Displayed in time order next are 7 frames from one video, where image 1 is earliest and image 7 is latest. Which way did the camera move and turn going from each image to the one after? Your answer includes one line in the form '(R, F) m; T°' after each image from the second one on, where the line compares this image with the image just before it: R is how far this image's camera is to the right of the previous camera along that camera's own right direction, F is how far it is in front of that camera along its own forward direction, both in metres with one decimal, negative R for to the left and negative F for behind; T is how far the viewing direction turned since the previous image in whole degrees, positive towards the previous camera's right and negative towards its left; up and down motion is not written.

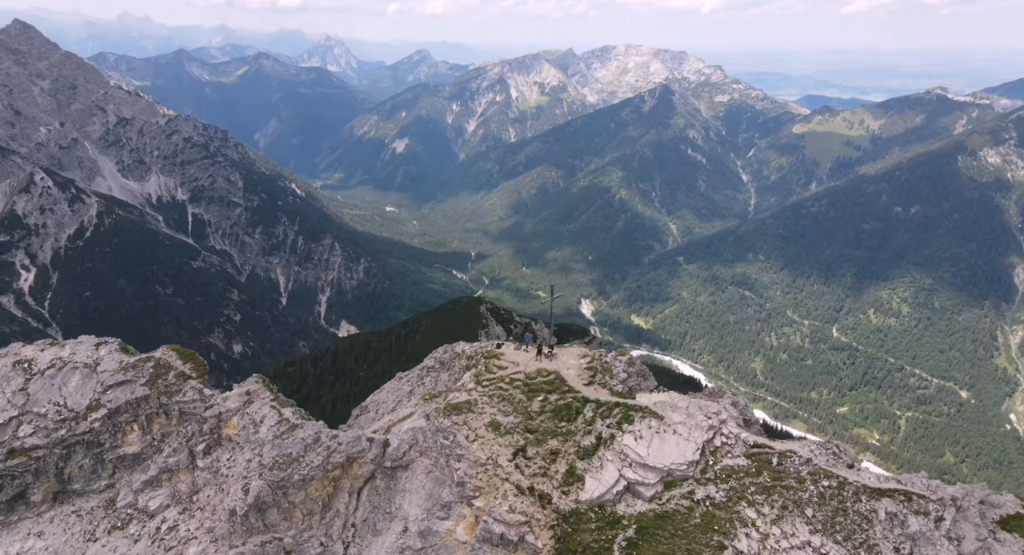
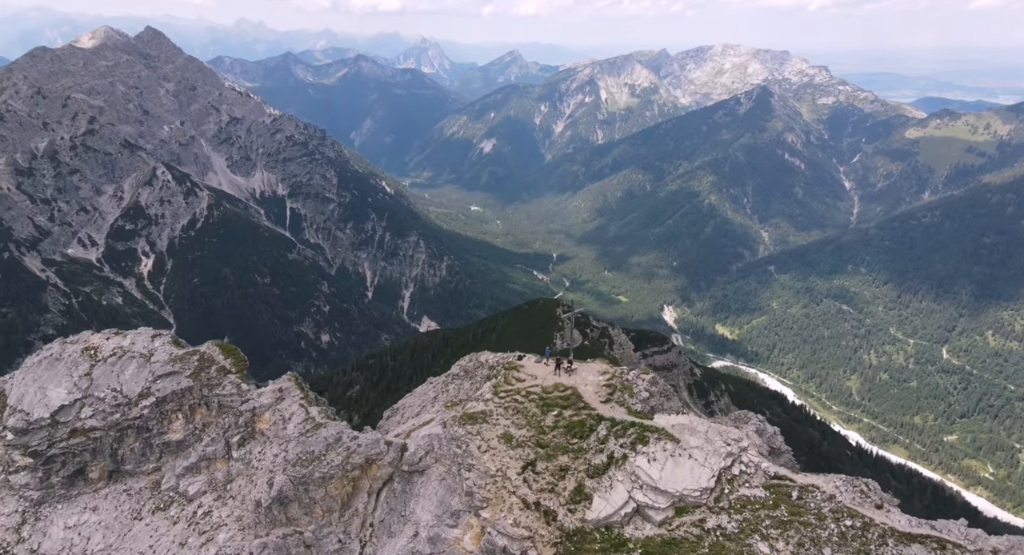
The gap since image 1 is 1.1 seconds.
(+3.4, +0.1) m; -6°
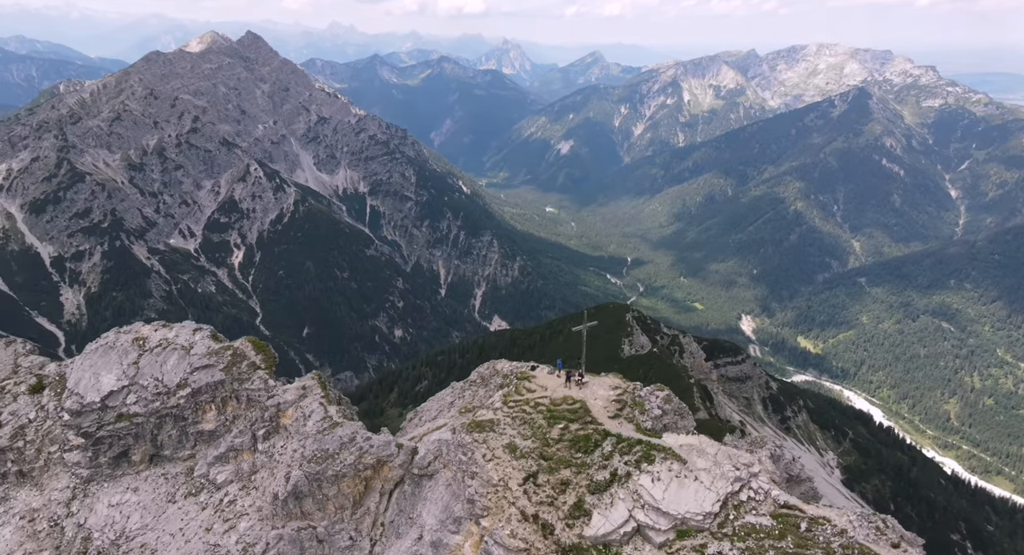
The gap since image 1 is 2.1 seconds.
(+3.5, 0.0) m; -5°
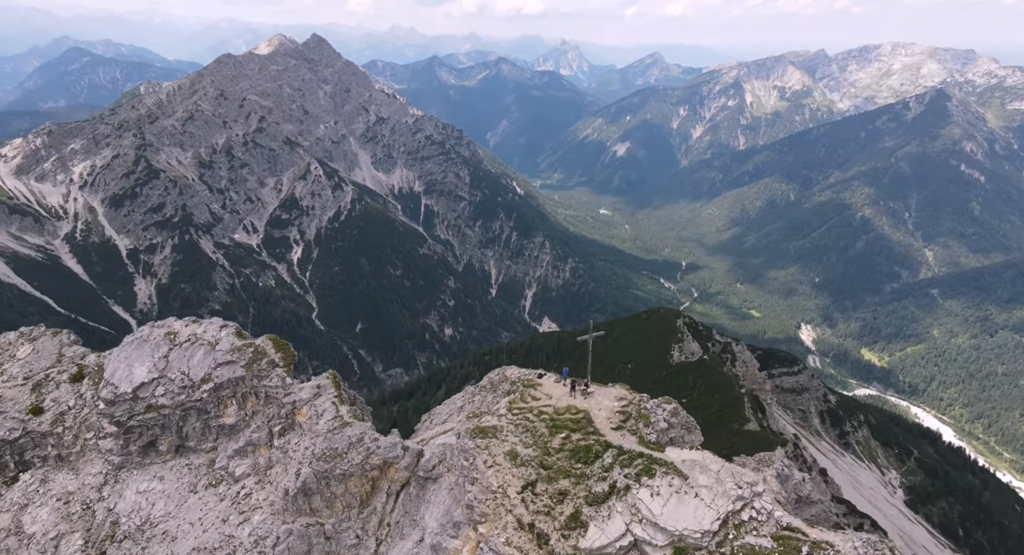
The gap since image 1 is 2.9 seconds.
(+2.6, -0.1) m; -4°
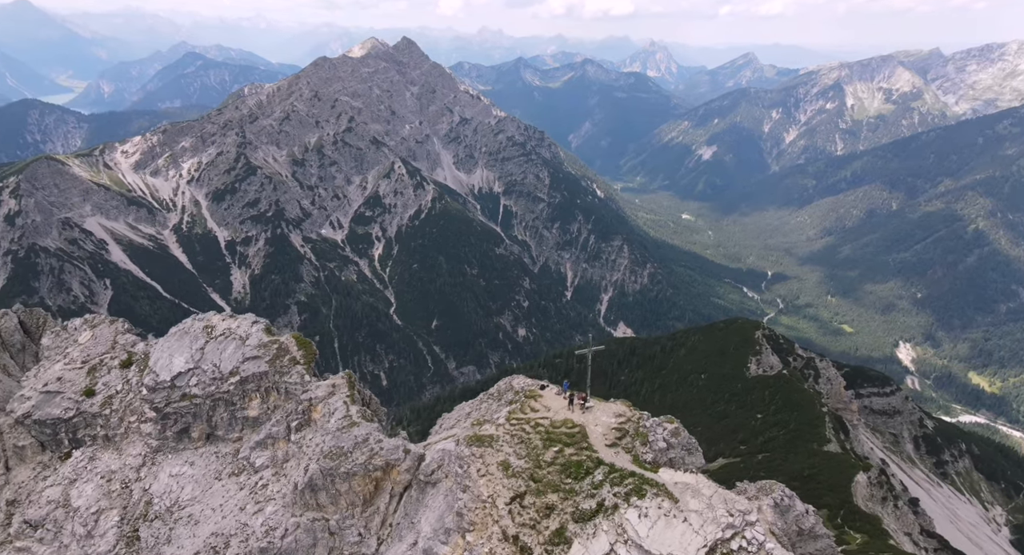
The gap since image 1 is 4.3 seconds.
(+4.4, 0.0) m; -5°
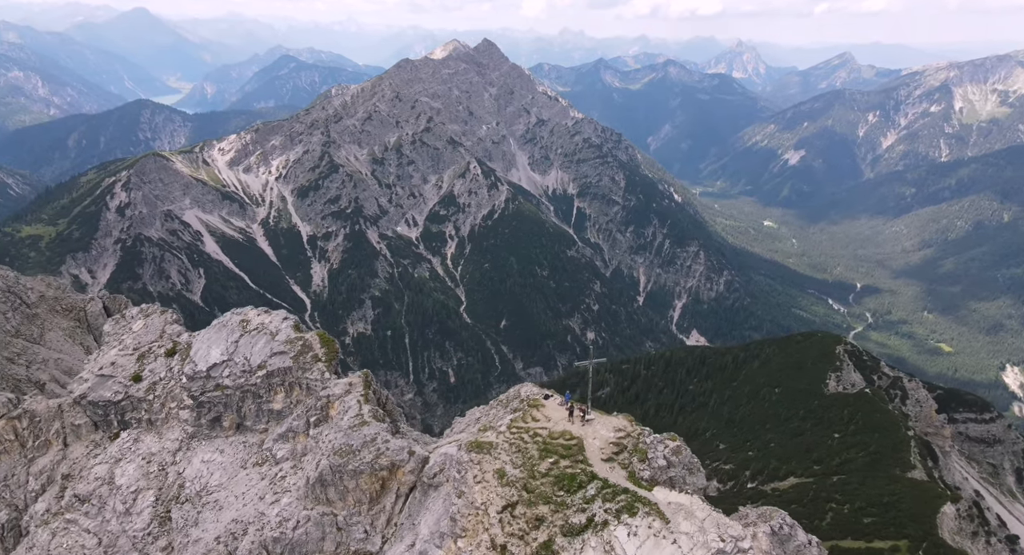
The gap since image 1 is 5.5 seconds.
(+4.0, 0.0) m; -5°
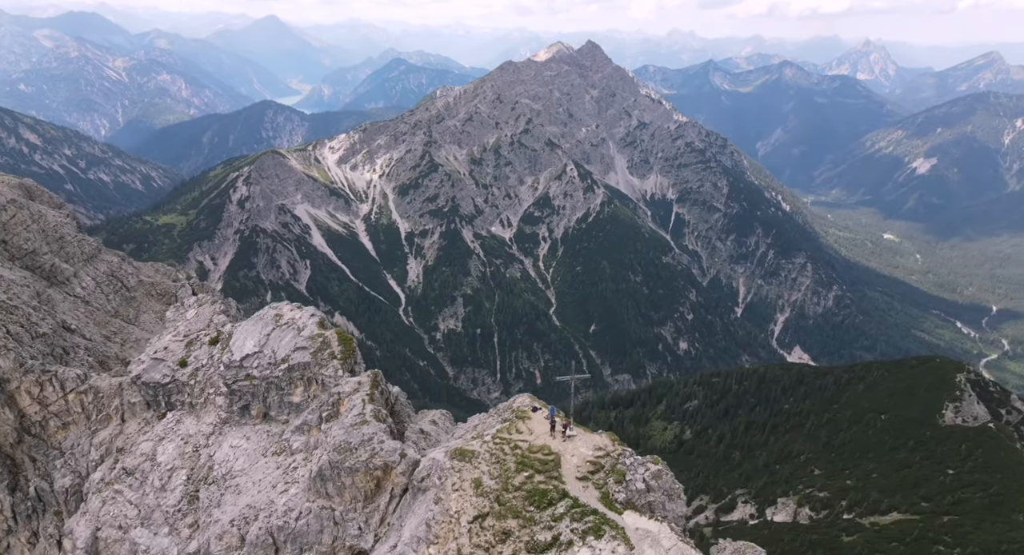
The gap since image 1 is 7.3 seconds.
(+6.4, +0.1) m; -6°
